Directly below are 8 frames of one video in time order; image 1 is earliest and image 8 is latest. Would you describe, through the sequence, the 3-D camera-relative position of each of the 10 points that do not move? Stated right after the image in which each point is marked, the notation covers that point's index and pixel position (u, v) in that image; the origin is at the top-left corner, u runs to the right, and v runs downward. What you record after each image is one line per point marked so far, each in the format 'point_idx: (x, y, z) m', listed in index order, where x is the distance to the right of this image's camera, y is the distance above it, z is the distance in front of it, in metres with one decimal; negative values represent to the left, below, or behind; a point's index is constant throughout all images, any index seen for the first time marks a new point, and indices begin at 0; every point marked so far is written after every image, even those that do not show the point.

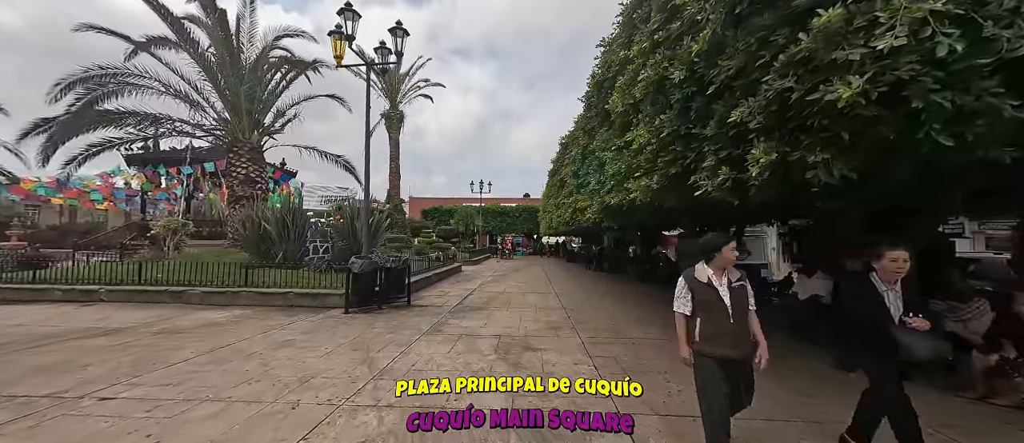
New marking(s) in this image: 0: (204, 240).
0: (-10.9, -0.6, +12.4) m
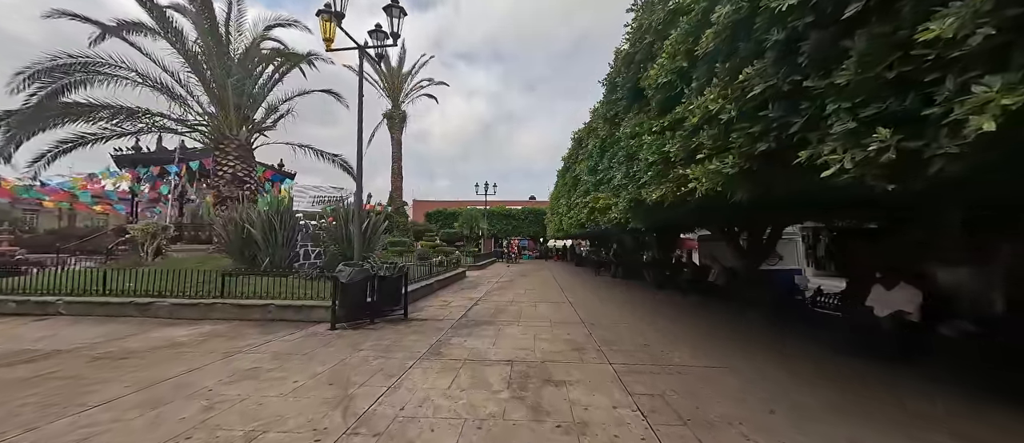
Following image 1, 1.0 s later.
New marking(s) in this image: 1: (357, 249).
0: (-10.7, -0.7, +11.6) m
1: (-3.5, -0.6, +7.9) m
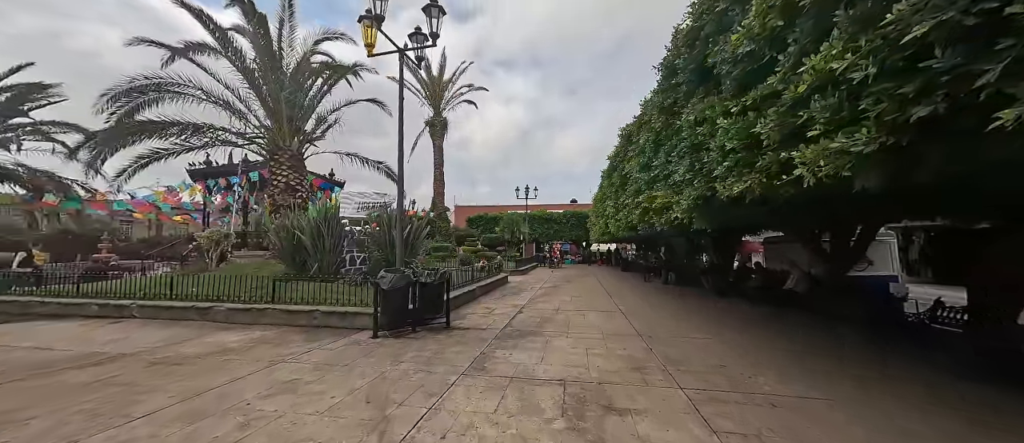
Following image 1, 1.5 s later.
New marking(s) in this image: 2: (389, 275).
0: (-9.2, -1.0, +12.3) m
1: (-2.5, -0.7, +7.8) m
2: (-2.1, -0.9, +6.0) m
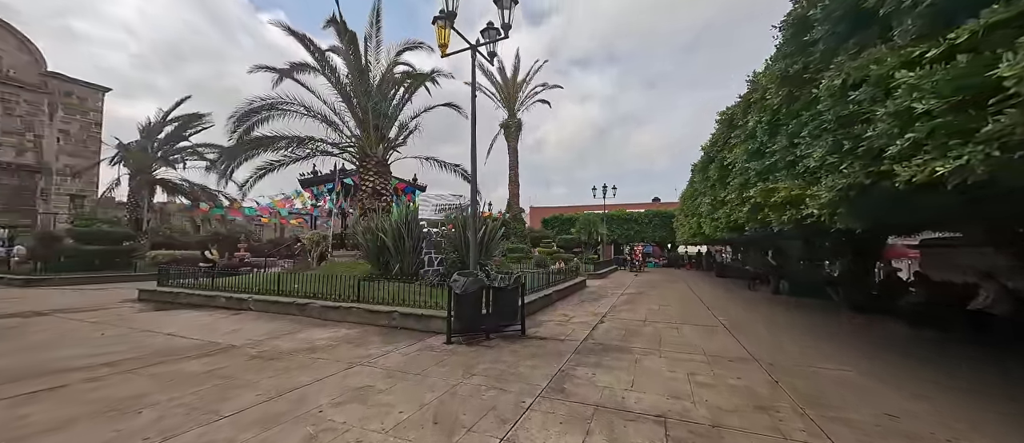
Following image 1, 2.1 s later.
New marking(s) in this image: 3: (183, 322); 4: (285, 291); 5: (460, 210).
0: (-6.4, -1.1, +13.4) m
1: (-0.8, -0.8, +7.6) m
2: (-0.8, -0.9, +5.8) m
3: (-6.6, -2.0, +7.0) m
4: (-5.5, -1.7, +8.4) m
5: (-1.5, +0.3, +10.3) m
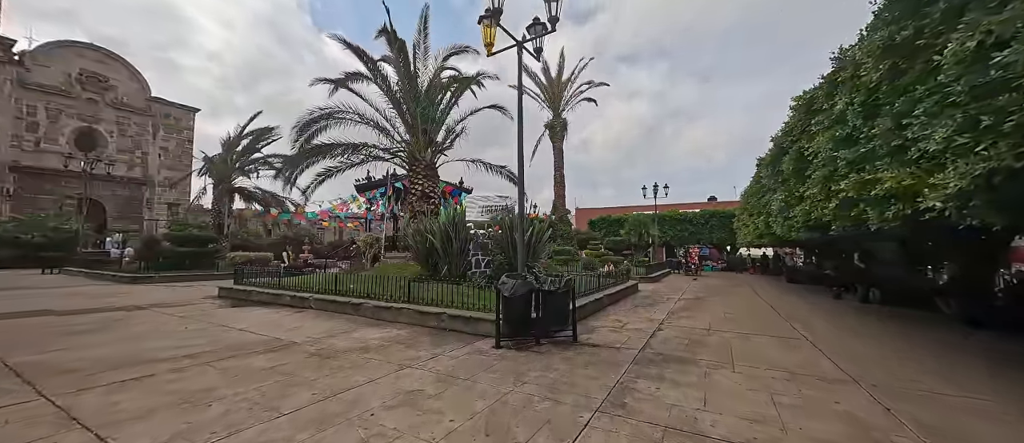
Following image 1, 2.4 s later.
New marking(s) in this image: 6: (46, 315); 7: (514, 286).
0: (-4.6, -1.2, +13.9) m
1: (+0.2, -0.8, +7.4) m
2: (0.0, -0.9, +5.6) m
3: (-5.6, -2.1, +7.5) m
4: (-4.3, -1.7, +8.8) m
5: (-0.2, +0.3, +10.1) m
6: (-9.9, -2.0, +7.5) m
7: (0.0, -1.0, +5.5) m
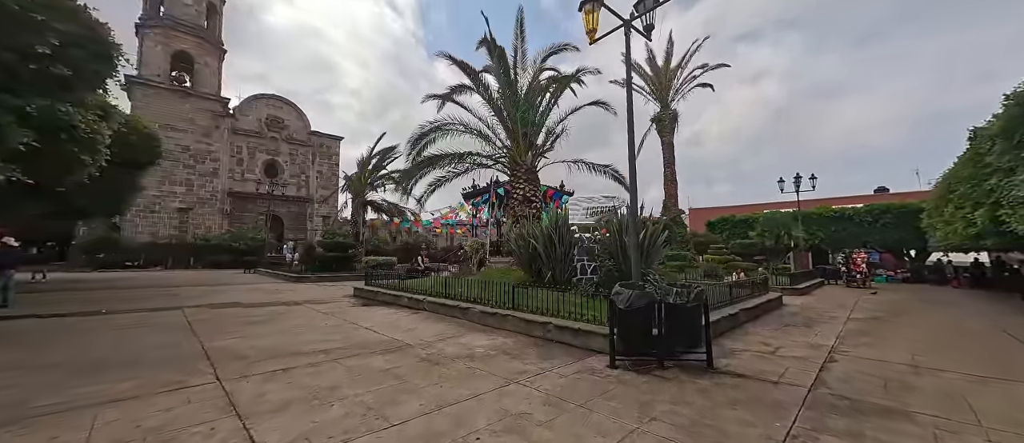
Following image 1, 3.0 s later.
0: (-0.5, -1.4, +14.1) m
1: (+2.3, -0.8, +6.5) m
2: (+1.6, -1.0, +4.8) m
3: (-3.2, -2.2, +8.2) m
4: (-1.6, -1.9, +9.1) m
5: (+2.7, +0.2, +9.3) m
6: (-7.4, -2.3, +9.4) m
7: (+1.6, -1.0, +4.8) m
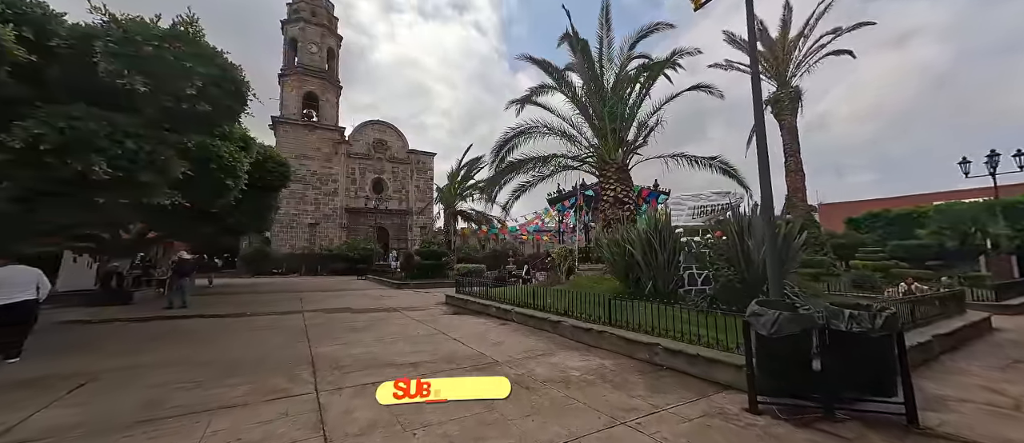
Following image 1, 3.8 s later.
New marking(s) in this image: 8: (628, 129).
0: (+2.9, -1.6, +13.1) m
1: (+3.8, -0.8, +5.1) m
2: (+2.7, -0.9, +3.7) m
3: (-1.1, -2.4, +8.1) m
4: (+0.7, -2.1, +8.6) m
5: (+4.8, +0.2, +7.7) m
6: (-4.8, -2.6, +10.2) m
7: (+2.7, -1.0, +3.6) m
8: (+3.8, +3.0, +11.5) m
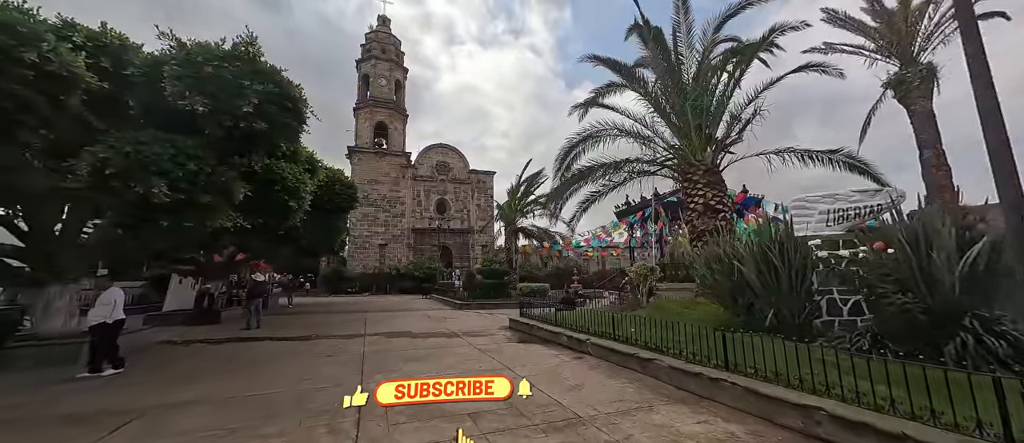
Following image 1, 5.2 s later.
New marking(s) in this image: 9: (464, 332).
0: (+5.2, -2.0, +11.2) m
1: (+4.7, -0.8, +3.3) m
2: (+3.3, -0.9, +2.0) m
3: (+0.4, -2.8, +6.9) m
4: (+2.2, -2.3, +7.1) m
5: (+6.1, +0.1, +5.7) m
6: (-2.9, -3.2, +9.7) m
7: (+3.4, -1.0, +1.9) m
8: (+5.7, +2.7, +9.8) m
9: (-1.5, -3.4, +10.8) m
